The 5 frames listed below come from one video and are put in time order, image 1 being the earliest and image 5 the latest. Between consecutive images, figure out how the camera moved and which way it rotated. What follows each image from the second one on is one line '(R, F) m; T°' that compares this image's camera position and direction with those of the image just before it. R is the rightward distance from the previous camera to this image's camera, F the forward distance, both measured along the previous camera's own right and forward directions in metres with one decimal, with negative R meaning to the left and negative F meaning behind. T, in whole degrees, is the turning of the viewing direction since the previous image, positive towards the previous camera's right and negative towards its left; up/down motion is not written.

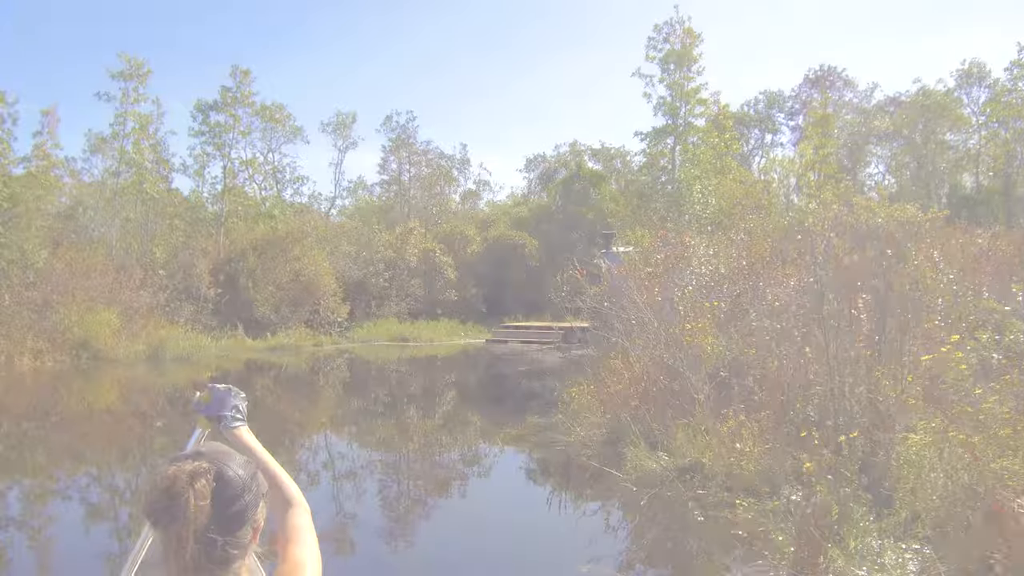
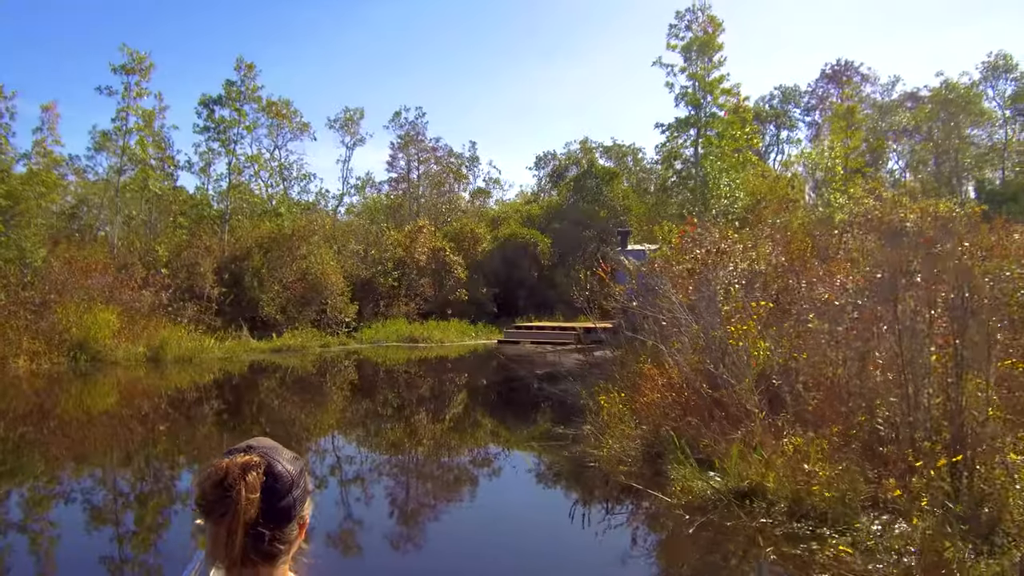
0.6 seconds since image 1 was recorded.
(-0.1, +0.5) m; -1°
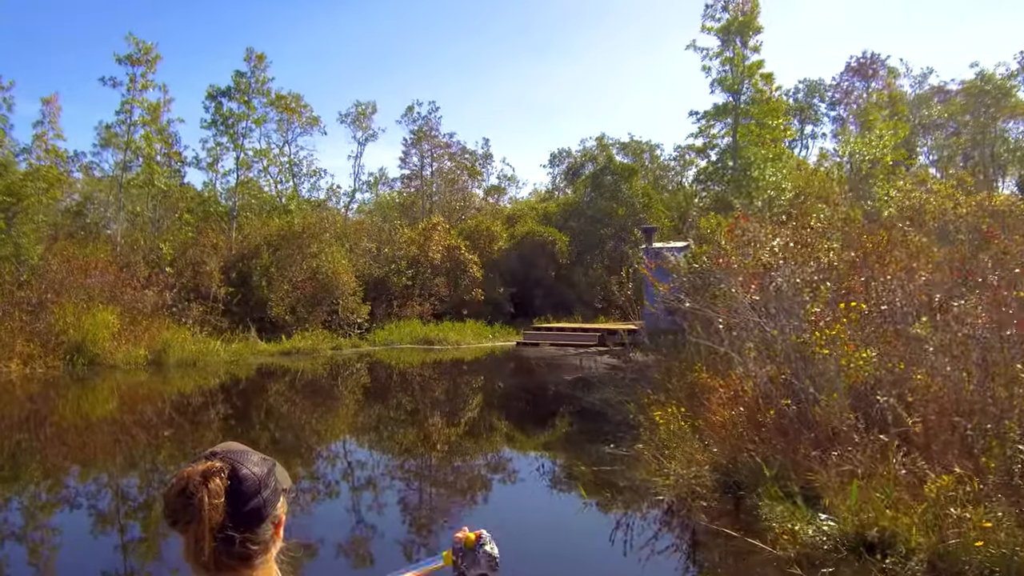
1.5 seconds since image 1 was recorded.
(-0.2, +0.7) m; -1°
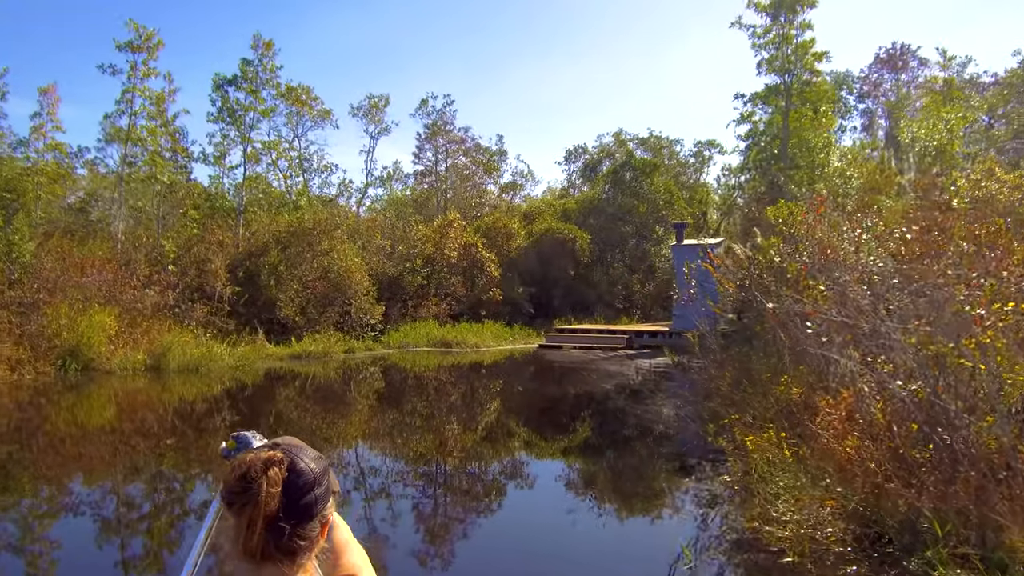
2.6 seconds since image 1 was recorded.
(-0.2, +0.8) m; -1°
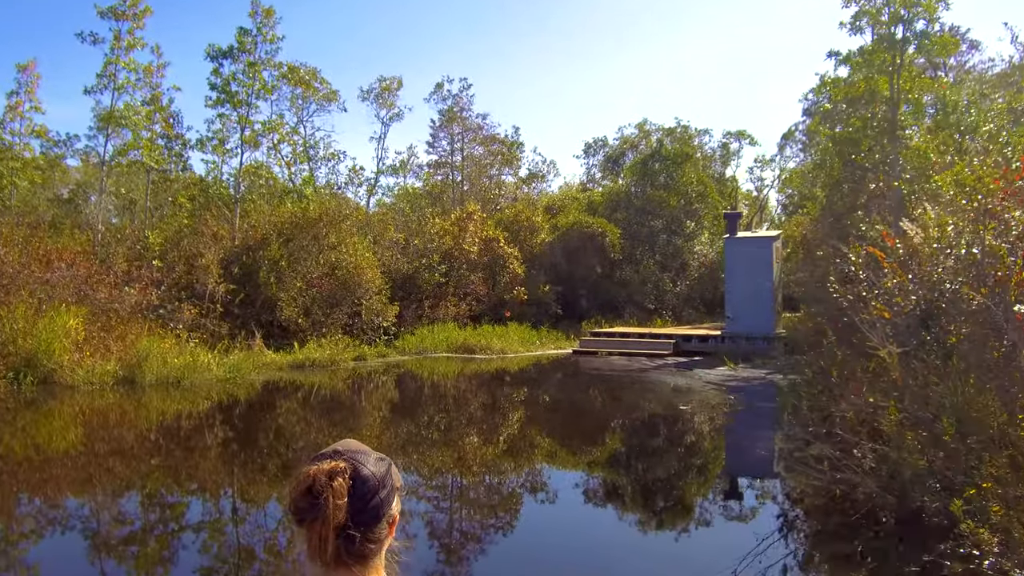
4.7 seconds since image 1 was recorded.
(-0.4, +1.5) m; -1°
